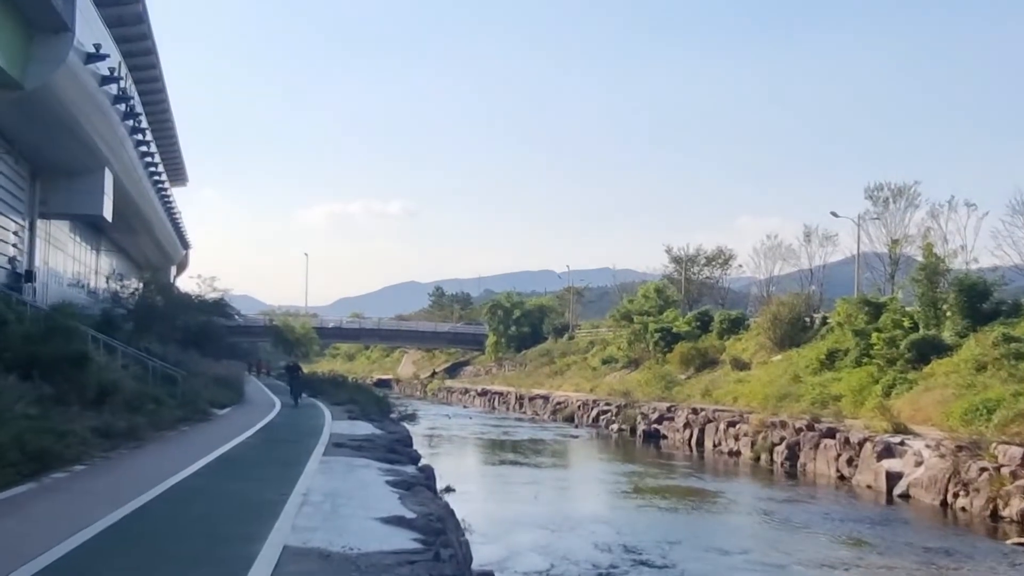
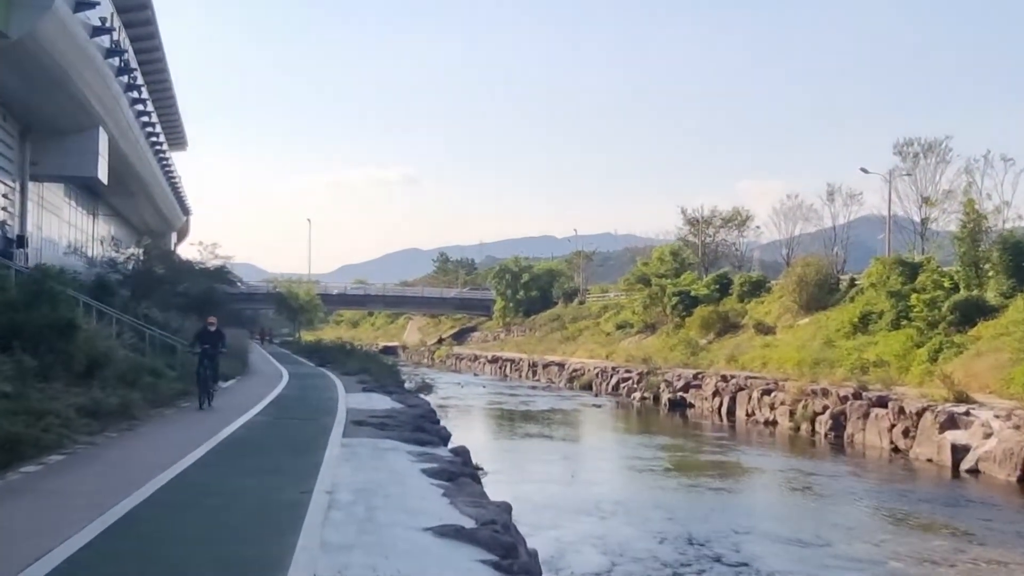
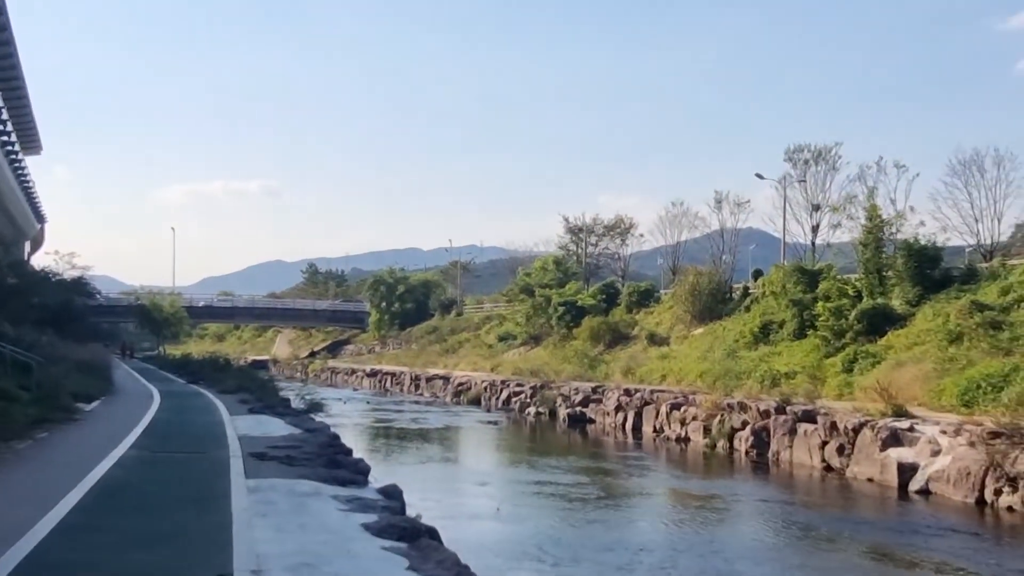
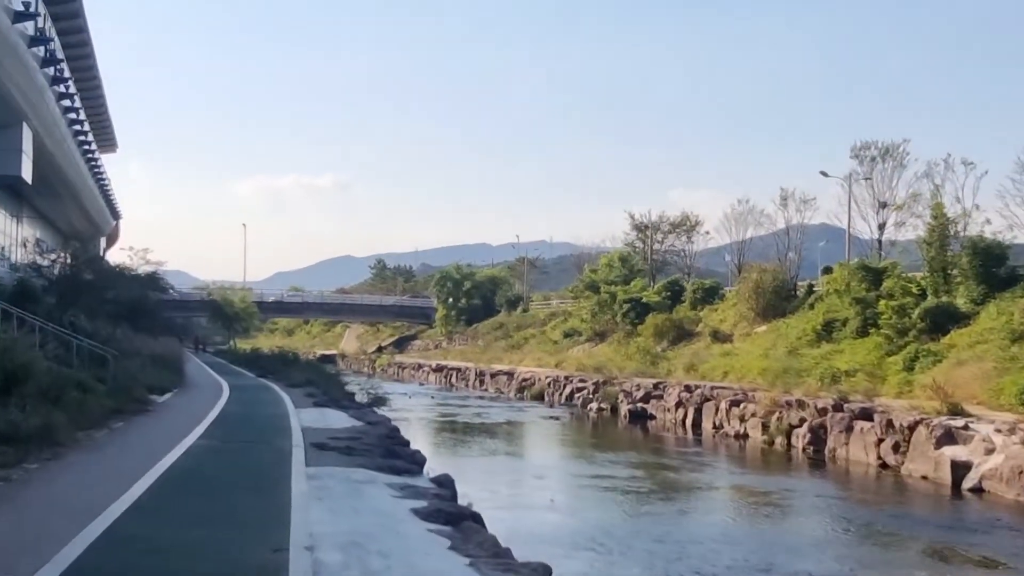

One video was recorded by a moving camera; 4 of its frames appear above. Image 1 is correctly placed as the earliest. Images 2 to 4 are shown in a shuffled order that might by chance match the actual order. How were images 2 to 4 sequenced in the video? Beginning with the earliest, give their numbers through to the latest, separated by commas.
2, 4, 3
